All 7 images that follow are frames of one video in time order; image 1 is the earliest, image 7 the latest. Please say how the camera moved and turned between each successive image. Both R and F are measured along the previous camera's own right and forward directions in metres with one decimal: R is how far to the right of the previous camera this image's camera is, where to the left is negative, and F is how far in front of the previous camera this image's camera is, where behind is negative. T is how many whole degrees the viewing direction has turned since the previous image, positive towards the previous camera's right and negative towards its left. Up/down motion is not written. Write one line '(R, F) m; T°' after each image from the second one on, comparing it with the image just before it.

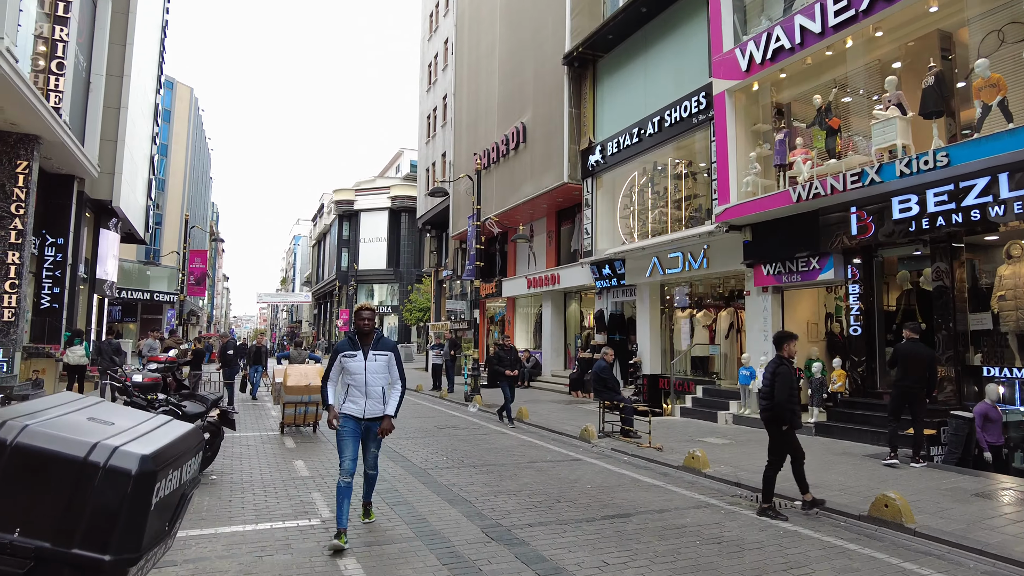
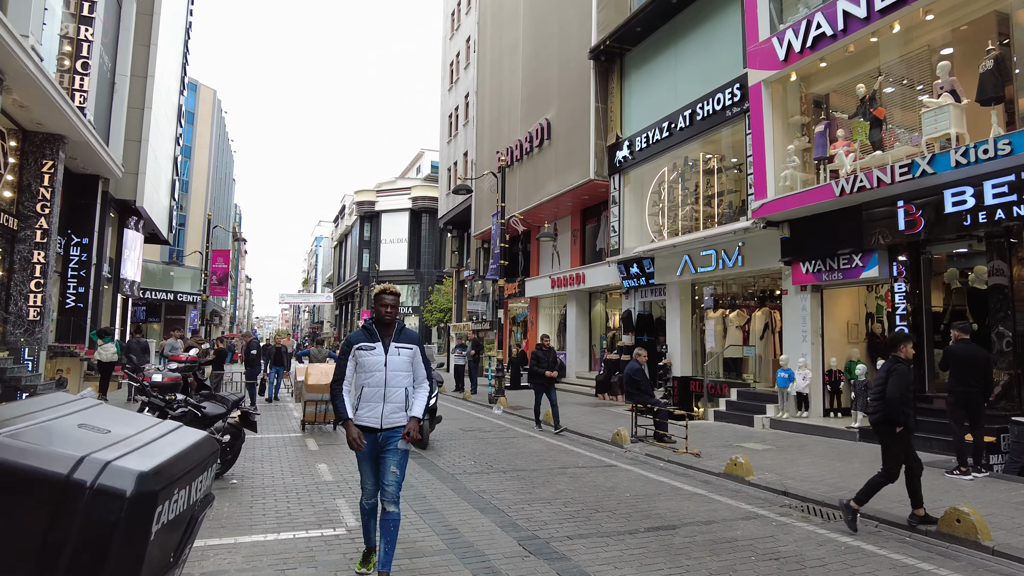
(-0.1, +0.4) m; -2°
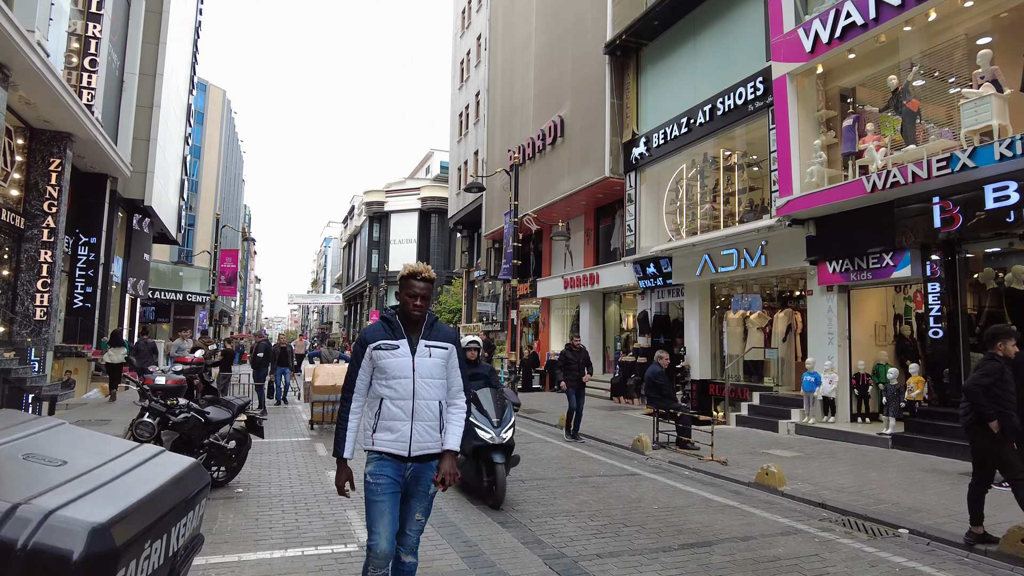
(-0.1, +0.4) m; -1°
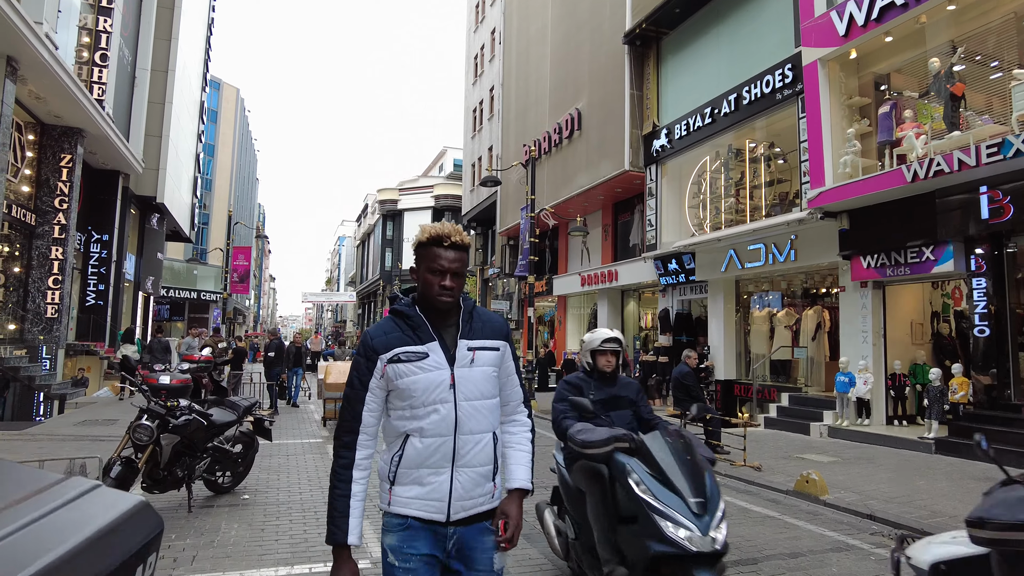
(-0.1, +0.4) m; -1°
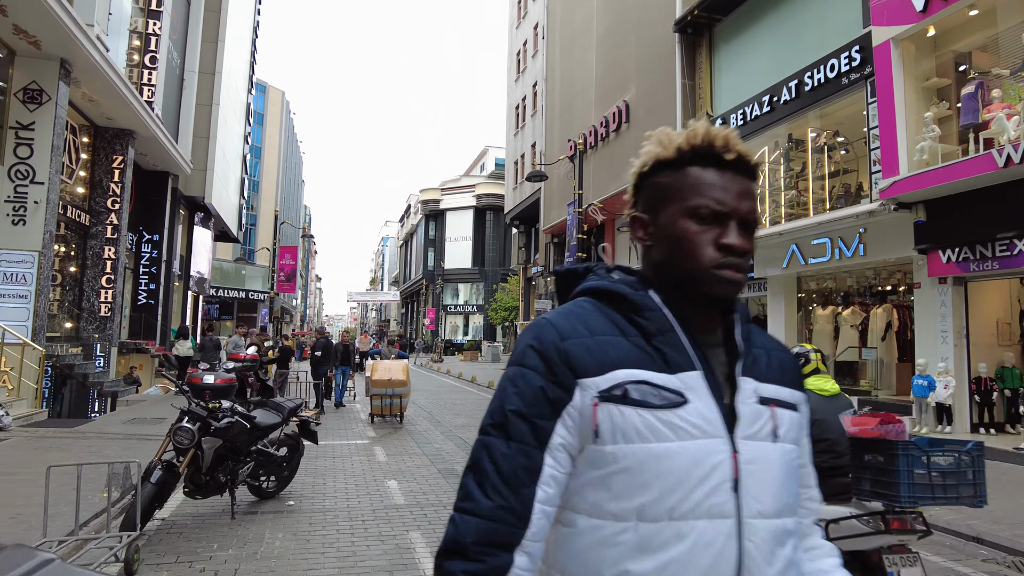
(-0.1, +0.4) m; -4°
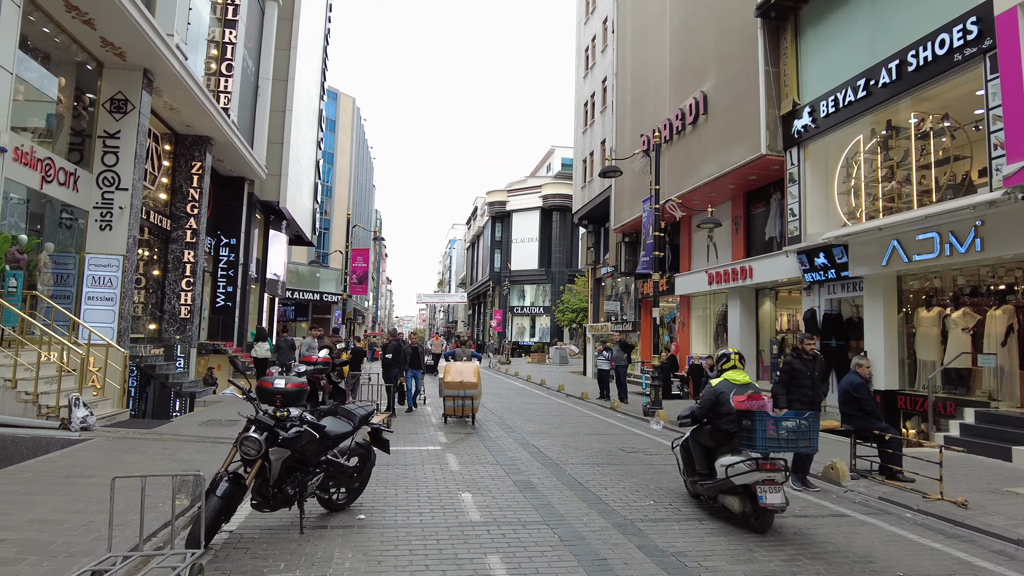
(-0.1, +0.5) m; -6°
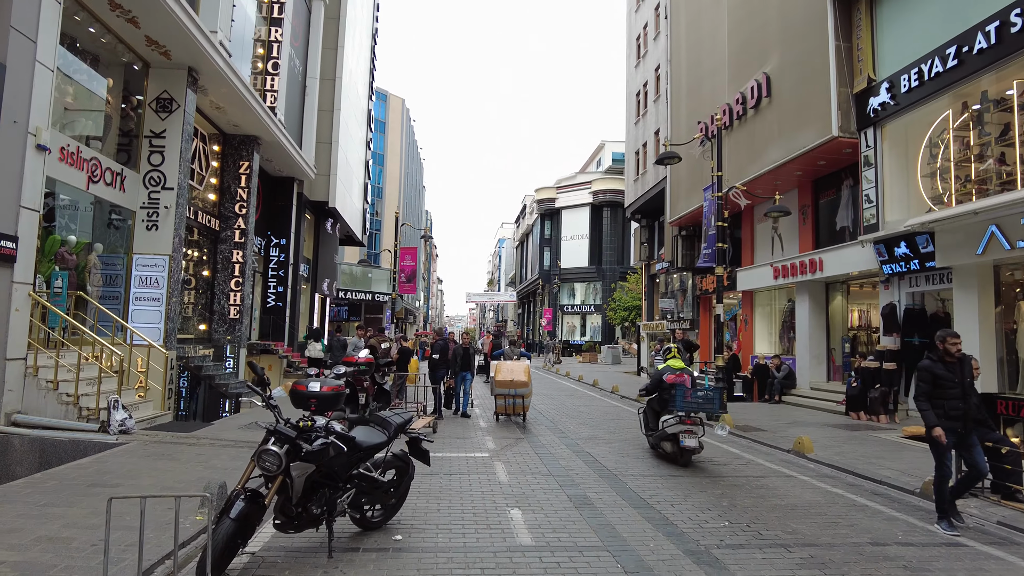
(0.0, +0.7) m; -4°
